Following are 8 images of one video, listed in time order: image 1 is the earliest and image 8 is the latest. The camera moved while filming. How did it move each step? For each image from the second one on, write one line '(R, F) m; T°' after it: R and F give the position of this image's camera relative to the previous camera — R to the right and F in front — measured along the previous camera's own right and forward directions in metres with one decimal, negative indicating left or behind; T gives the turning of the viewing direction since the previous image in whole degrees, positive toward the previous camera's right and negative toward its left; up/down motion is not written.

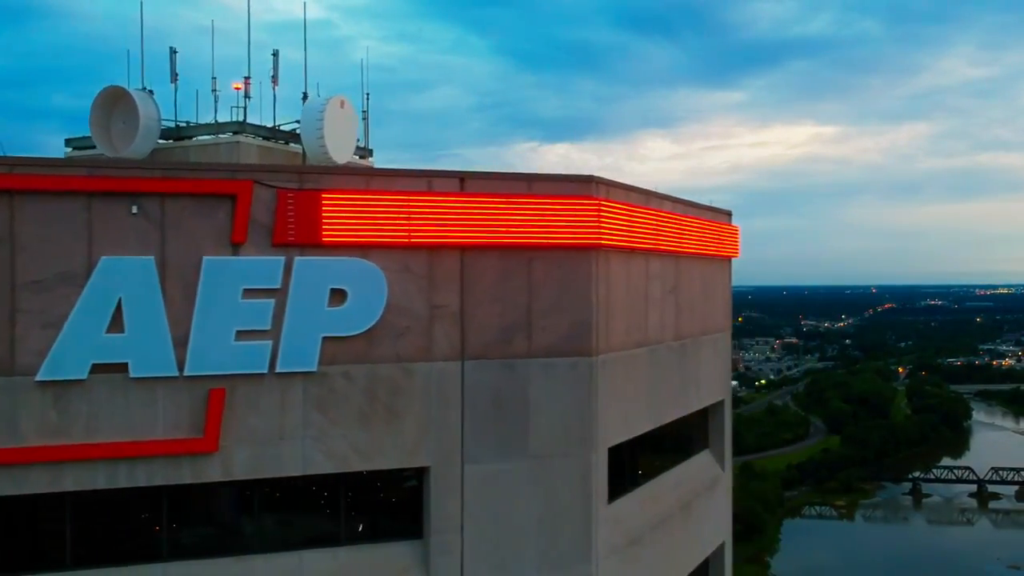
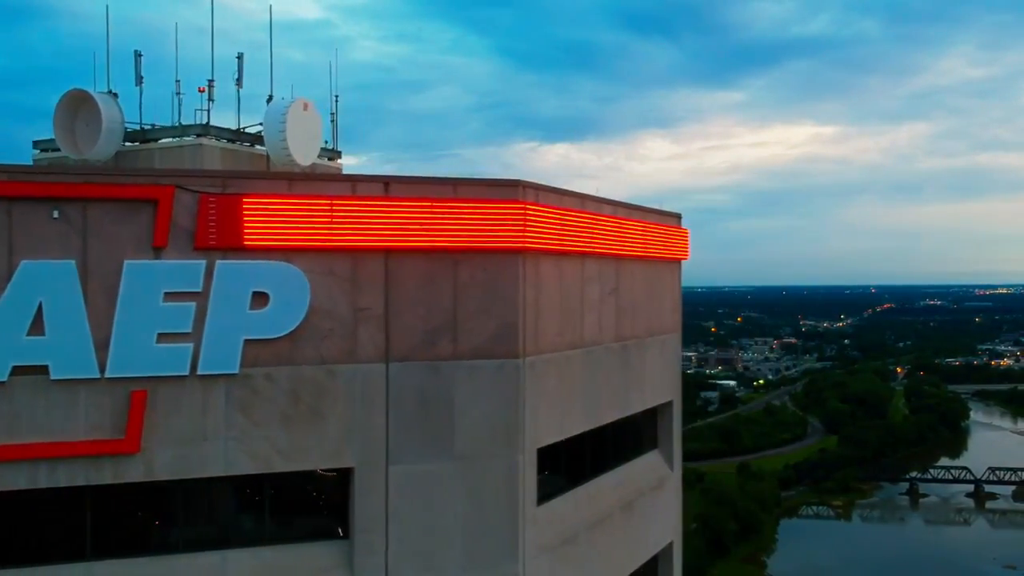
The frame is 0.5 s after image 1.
(+0.6, -0.1) m; 0°
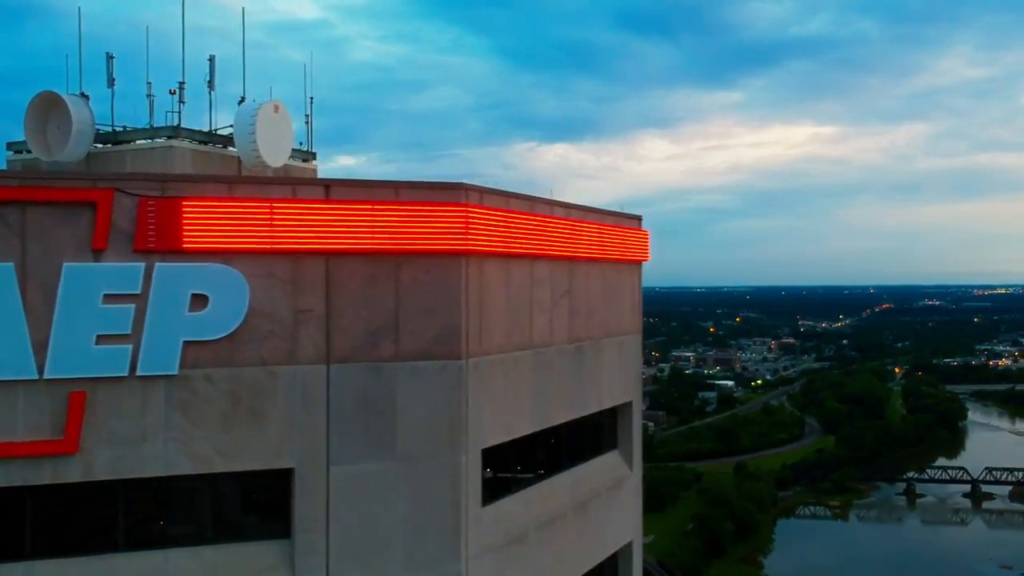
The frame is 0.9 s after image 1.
(+0.4, -0.1) m; 0°
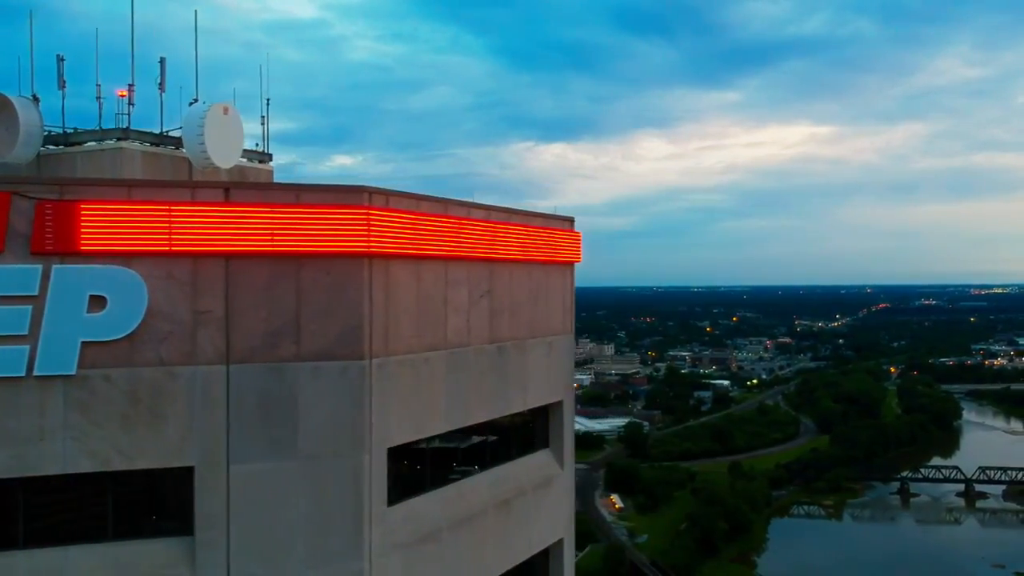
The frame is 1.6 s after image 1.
(+0.8, -0.1) m; 0°
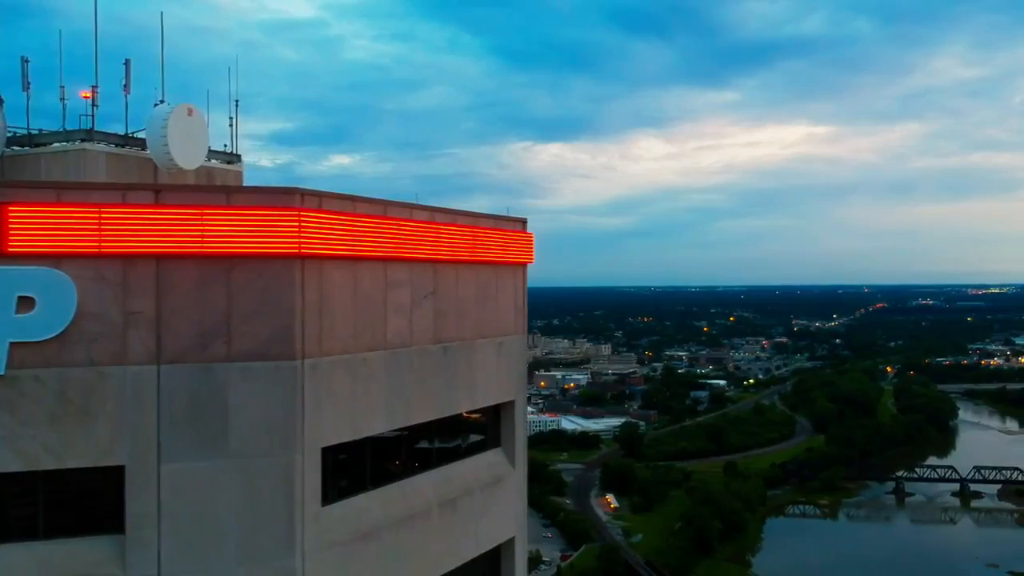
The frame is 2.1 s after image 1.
(+0.5, -0.1) m; 0°
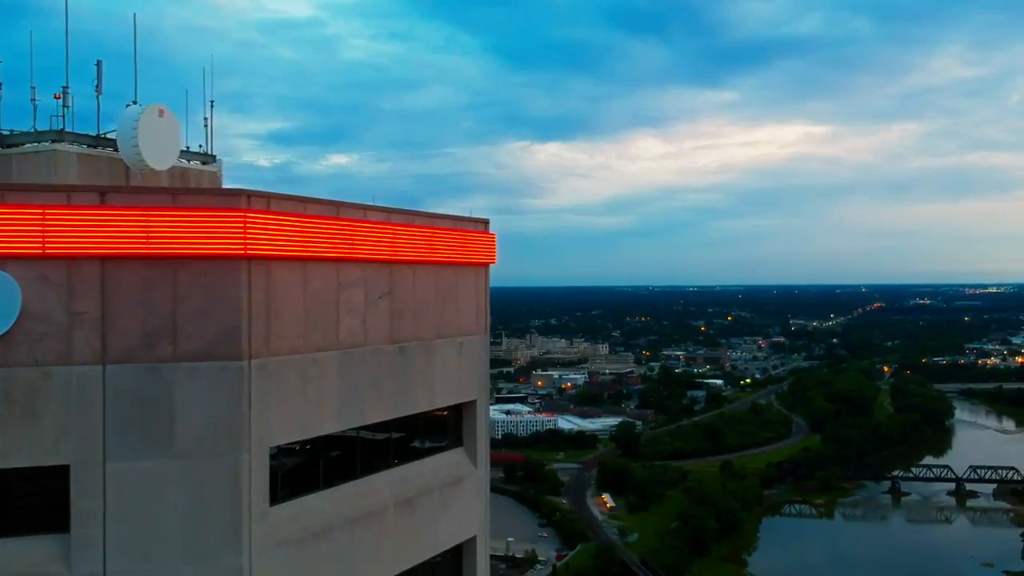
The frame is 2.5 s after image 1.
(+0.4, -0.1) m; 0°
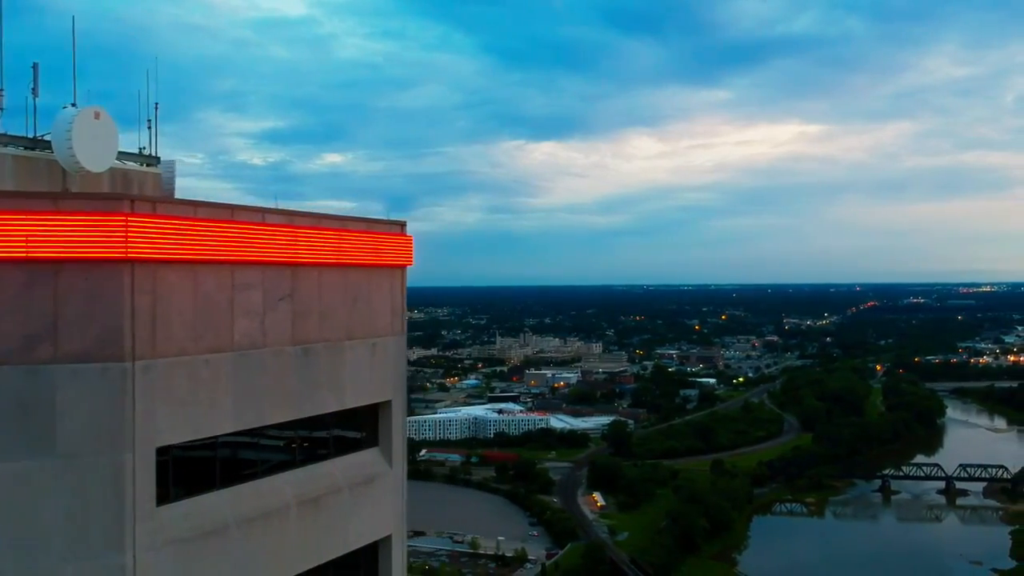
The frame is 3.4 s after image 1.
(+1.0, -0.1) m; 0°
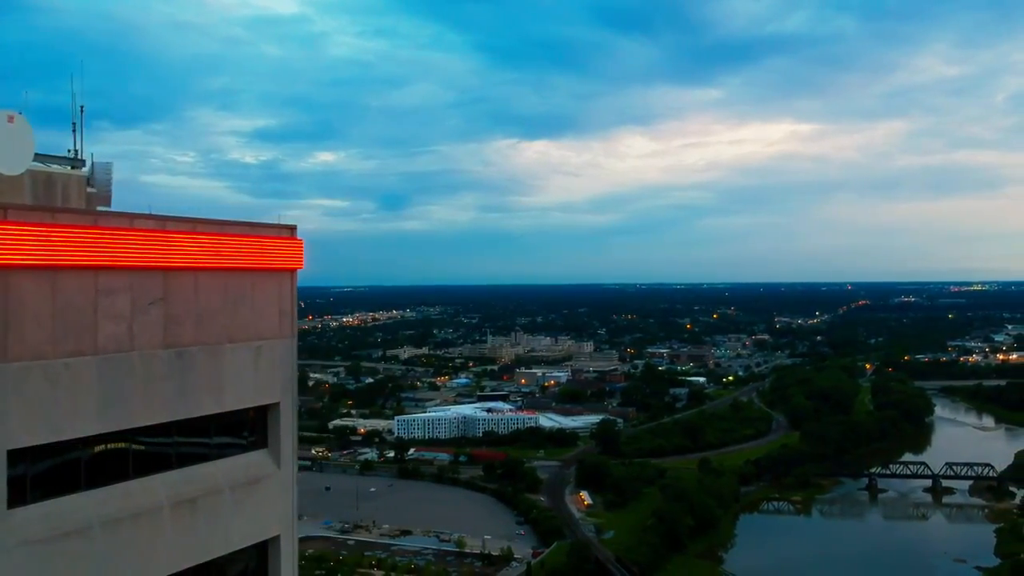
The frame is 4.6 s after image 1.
(+1.3, -0.2) m; 0°
